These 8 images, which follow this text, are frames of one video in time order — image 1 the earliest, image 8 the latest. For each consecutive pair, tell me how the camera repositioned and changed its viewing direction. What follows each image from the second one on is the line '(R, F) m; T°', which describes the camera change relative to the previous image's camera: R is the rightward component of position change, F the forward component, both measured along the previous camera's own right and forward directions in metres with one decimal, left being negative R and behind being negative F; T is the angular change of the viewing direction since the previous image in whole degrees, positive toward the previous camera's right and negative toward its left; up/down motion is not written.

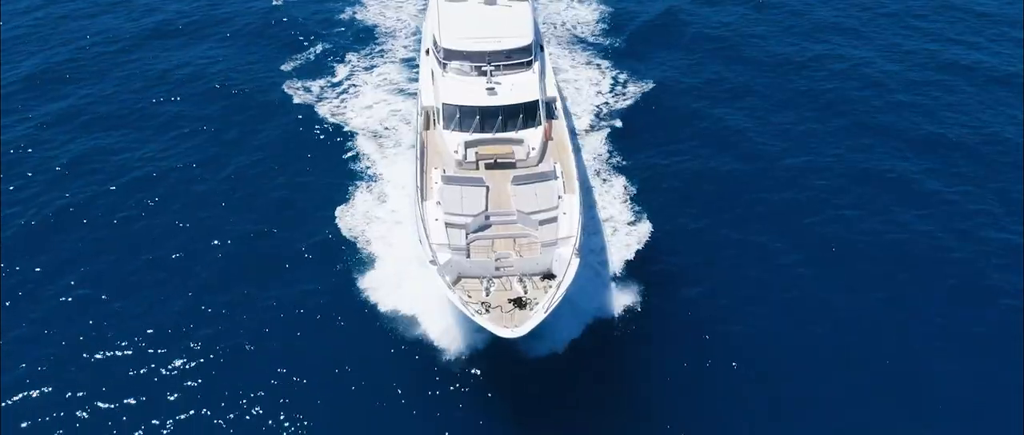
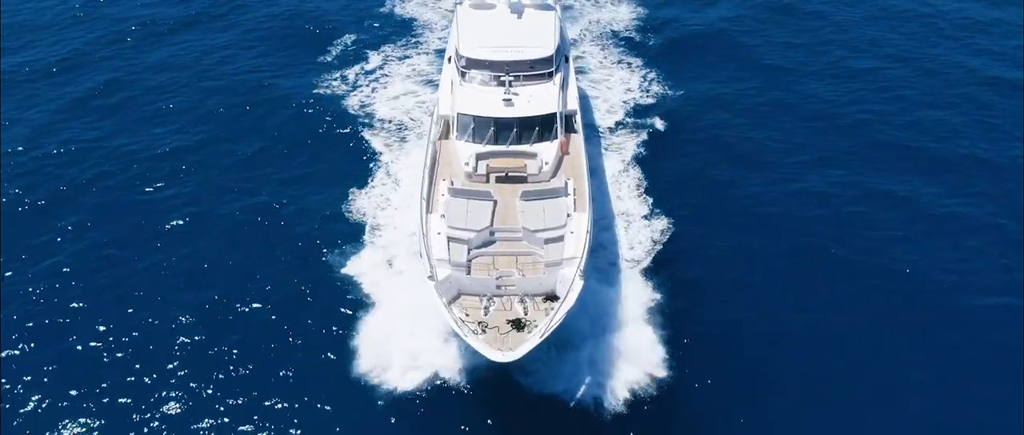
(+0.8, +0.8) m; -2°
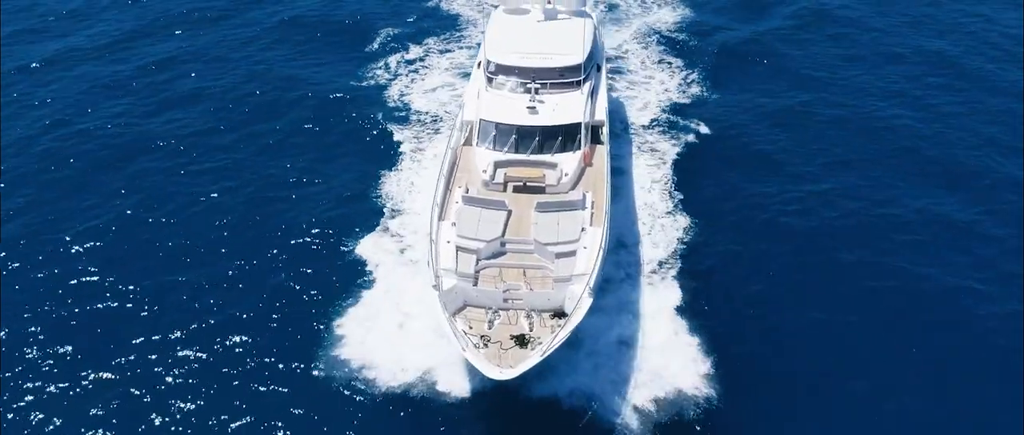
(+0.8, +0.5) m; -2°
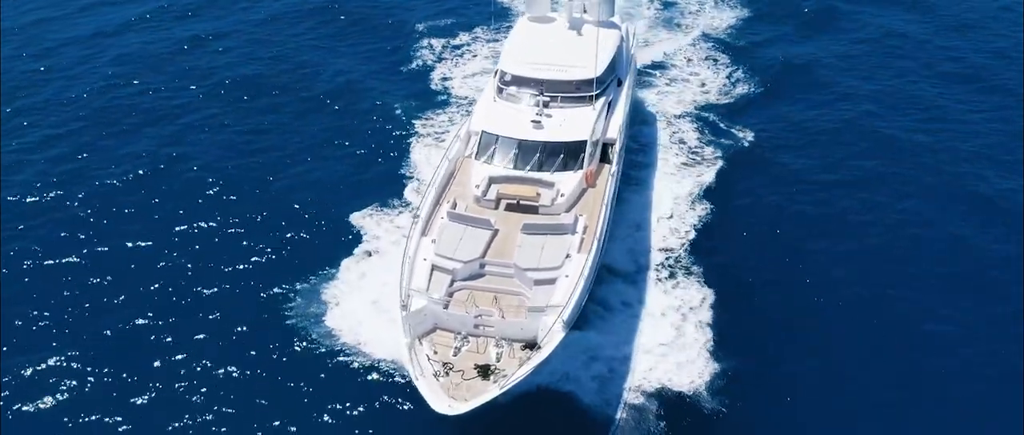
(+1.9, +0.9) m; -3°
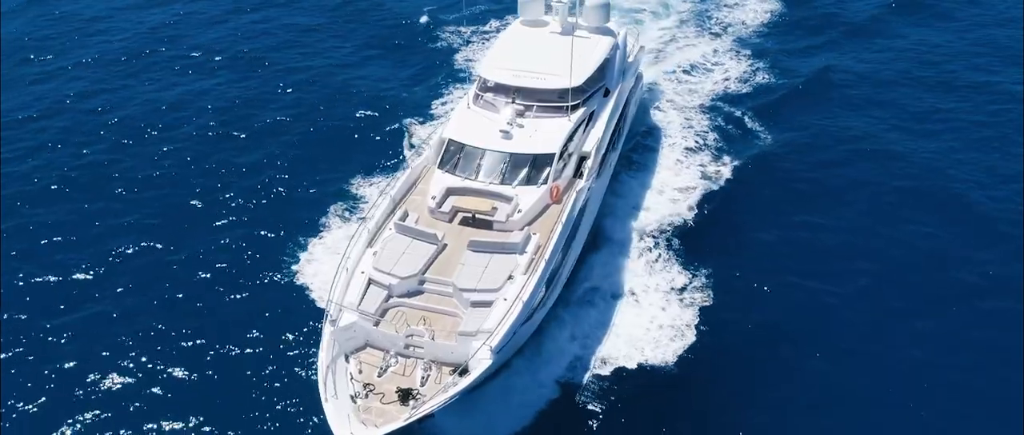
(+2.7, +0.6) m; -2°
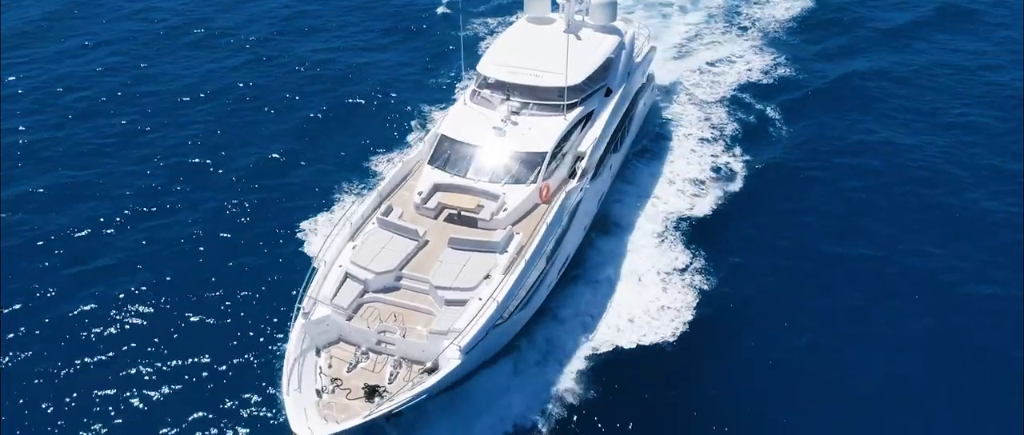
(+1.4, +0.3) m; -2°
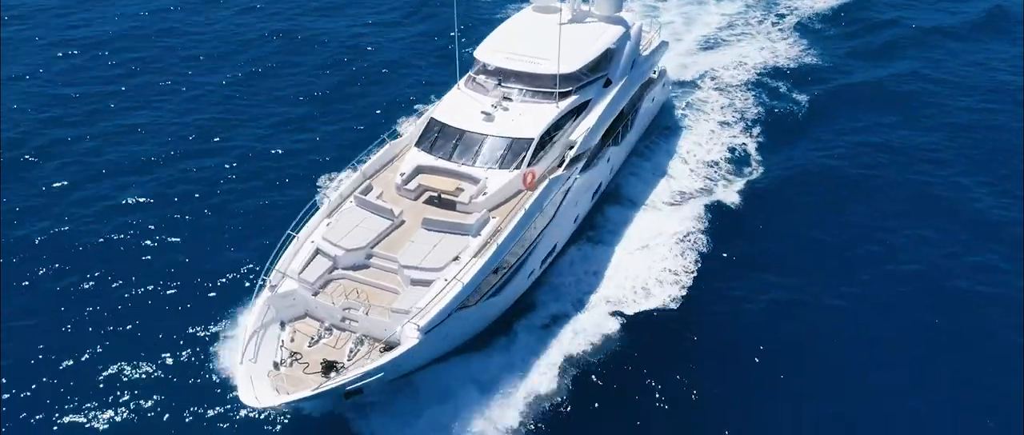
(+1.7, +0.2) m; -2°
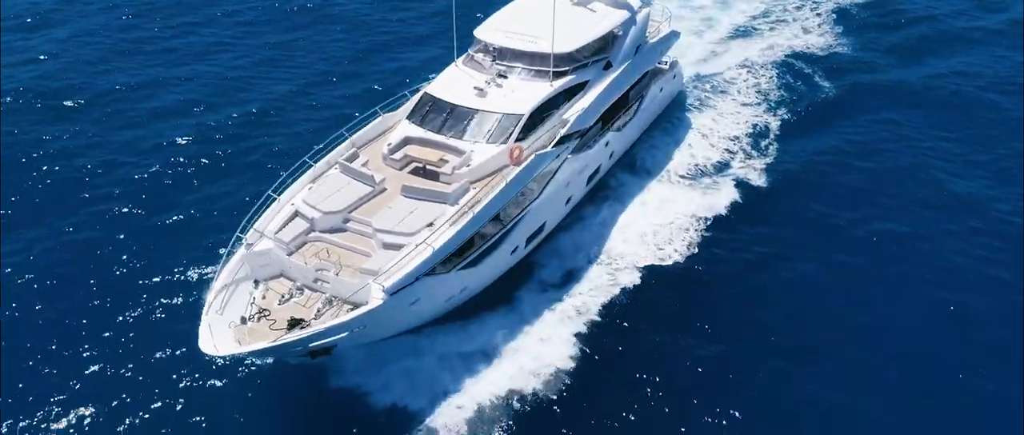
(+1.6, -0.1) m; -2°
